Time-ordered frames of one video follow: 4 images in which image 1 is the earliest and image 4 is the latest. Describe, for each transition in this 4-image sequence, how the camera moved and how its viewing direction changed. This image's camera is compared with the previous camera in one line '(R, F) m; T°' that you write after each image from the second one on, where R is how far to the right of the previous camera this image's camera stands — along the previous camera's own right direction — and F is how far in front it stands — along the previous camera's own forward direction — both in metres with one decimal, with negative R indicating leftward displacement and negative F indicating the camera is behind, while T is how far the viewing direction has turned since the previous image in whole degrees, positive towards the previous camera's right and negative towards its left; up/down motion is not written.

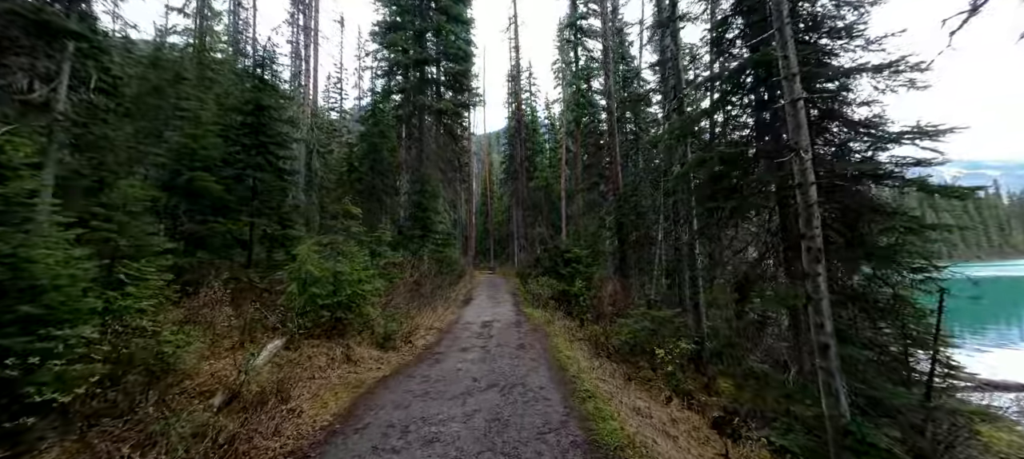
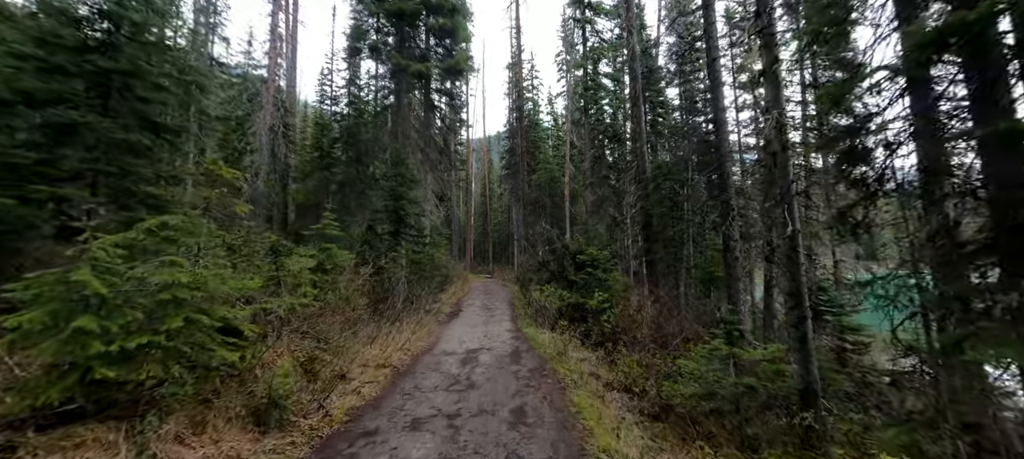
(+0.1, +3.6) m; 0°
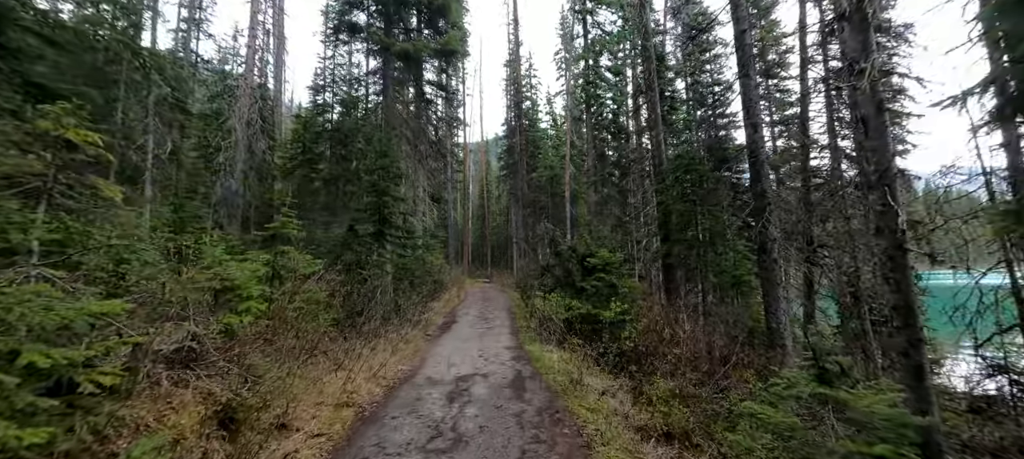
(0.0, +1.6) m; 0°
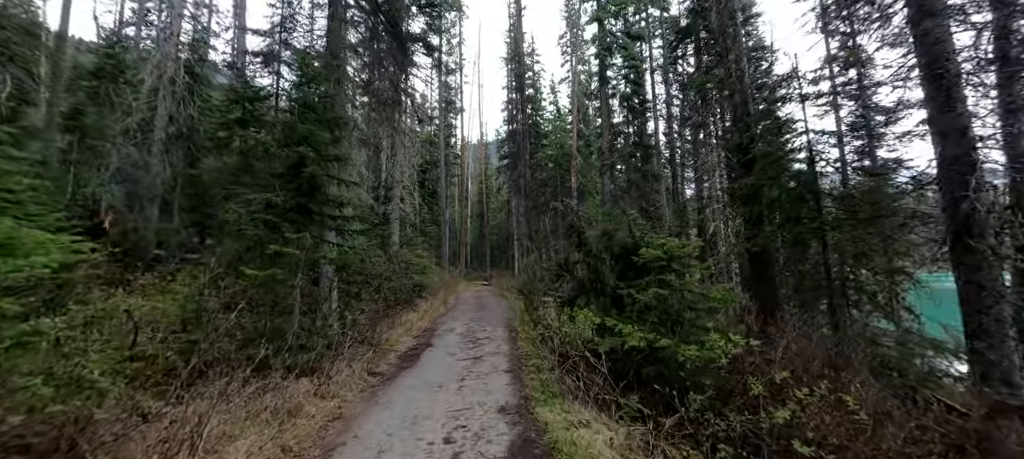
(0.0, +4.2) m; 0°
